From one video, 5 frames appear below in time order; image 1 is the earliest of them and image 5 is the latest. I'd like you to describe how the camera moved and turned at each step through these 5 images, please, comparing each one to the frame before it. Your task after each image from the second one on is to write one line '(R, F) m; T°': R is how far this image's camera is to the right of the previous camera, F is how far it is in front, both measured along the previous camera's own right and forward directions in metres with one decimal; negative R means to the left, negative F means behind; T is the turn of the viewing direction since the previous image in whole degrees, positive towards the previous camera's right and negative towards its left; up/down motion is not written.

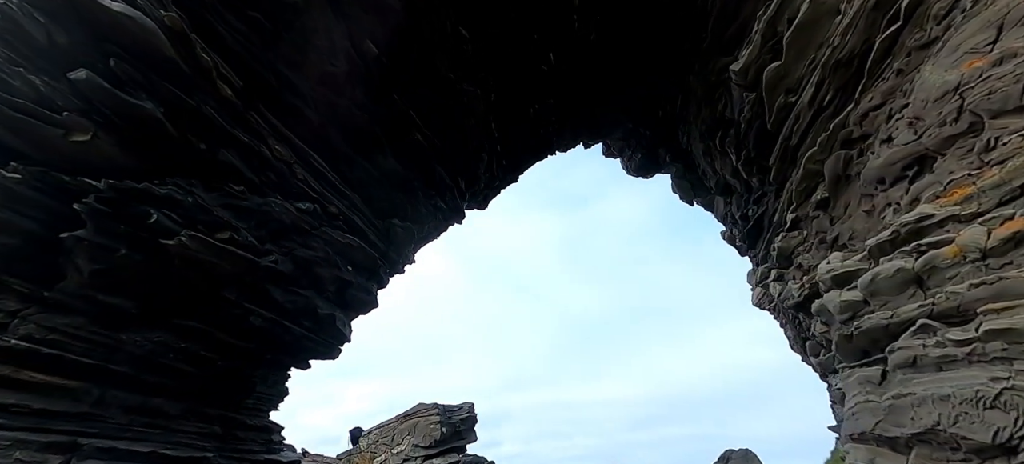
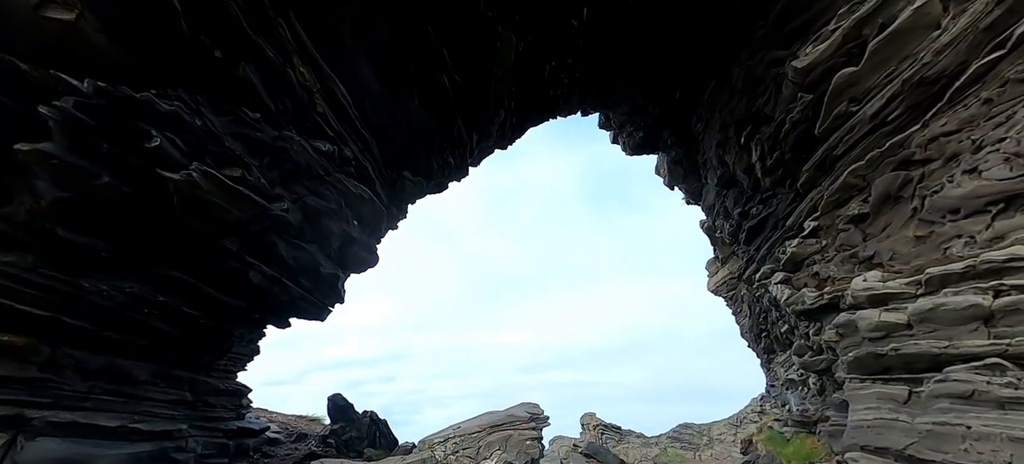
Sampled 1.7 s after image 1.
(-1.6, +0.8) m; +8°
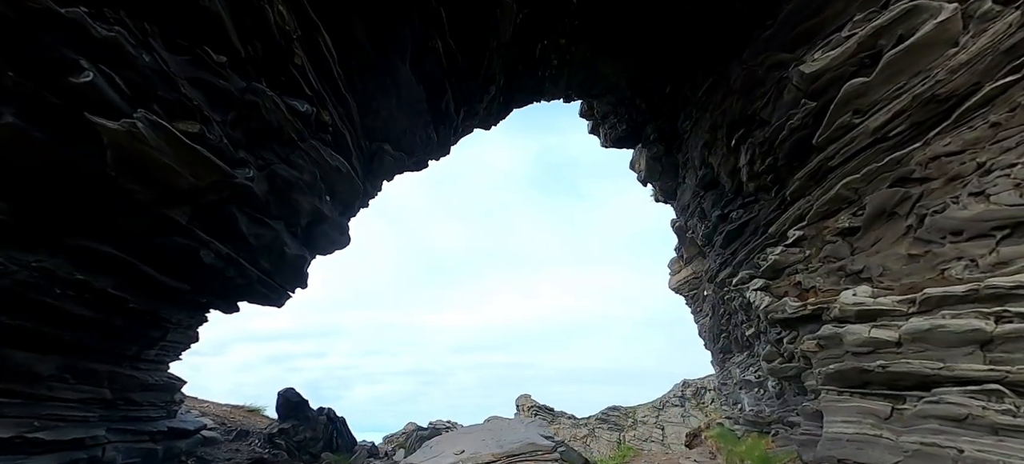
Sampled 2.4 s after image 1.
(-0.5, +0.7) m; +6°
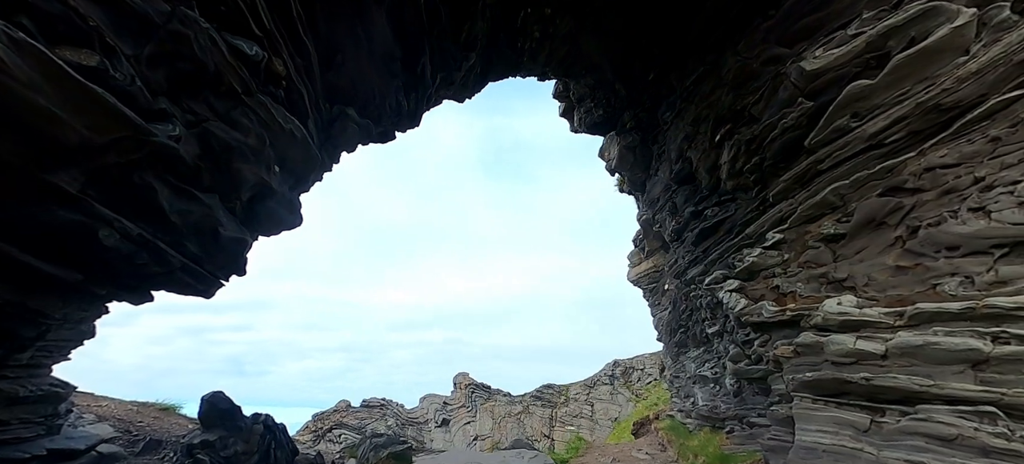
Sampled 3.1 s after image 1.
(-0.3, +0.9) m; +6°
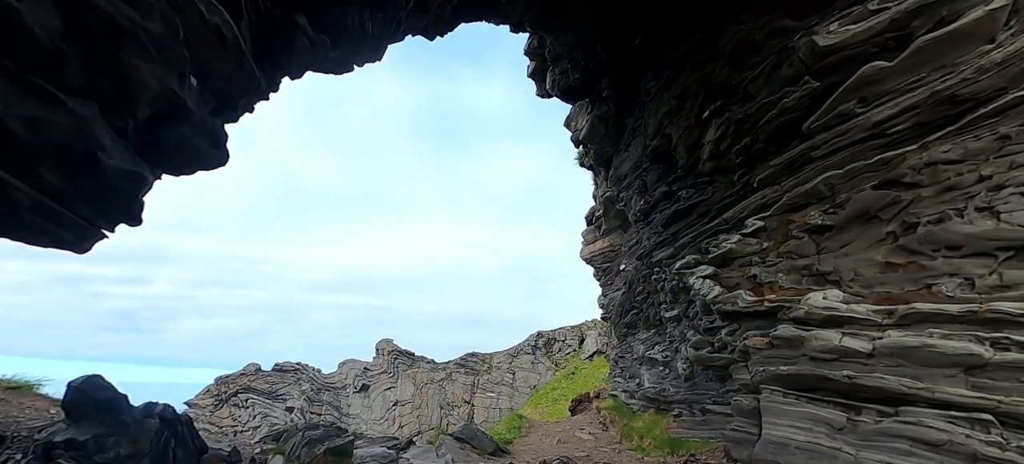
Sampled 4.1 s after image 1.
(-0.4, +1.2) m; +9°
